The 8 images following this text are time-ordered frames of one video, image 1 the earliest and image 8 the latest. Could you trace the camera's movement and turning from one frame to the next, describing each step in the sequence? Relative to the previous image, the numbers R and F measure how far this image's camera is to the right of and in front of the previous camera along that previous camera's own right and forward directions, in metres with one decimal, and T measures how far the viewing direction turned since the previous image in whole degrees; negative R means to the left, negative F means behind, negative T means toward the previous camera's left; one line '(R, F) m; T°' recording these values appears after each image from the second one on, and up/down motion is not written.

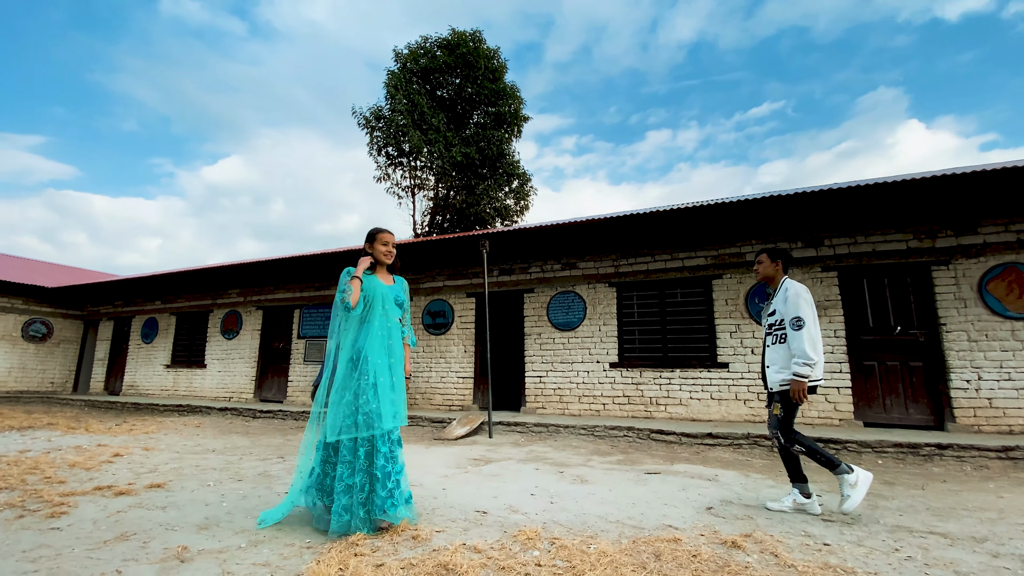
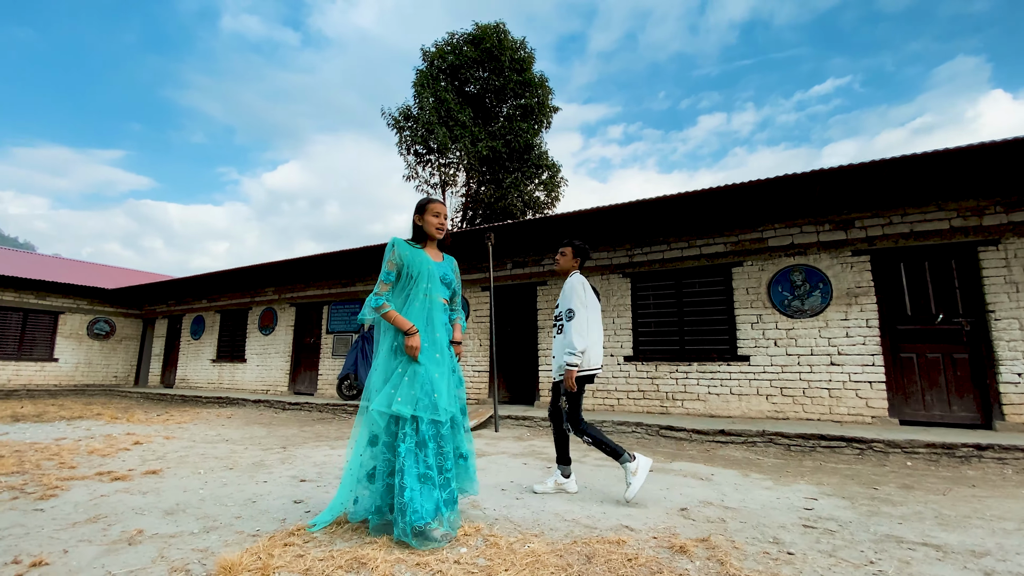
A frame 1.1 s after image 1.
(+0.6, +0.1) m; -6°
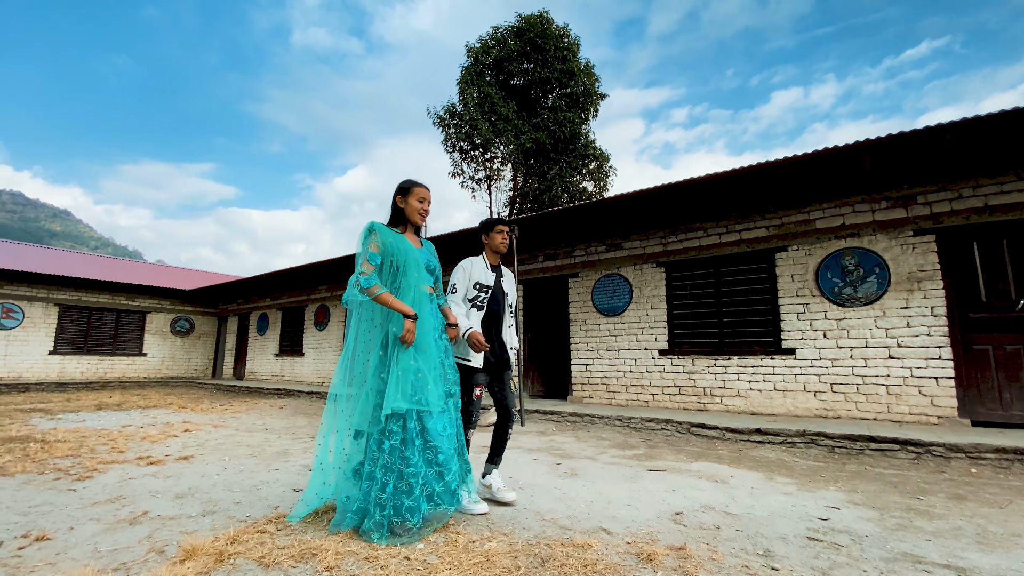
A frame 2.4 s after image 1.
(+0.5, +0.1) m; -8°
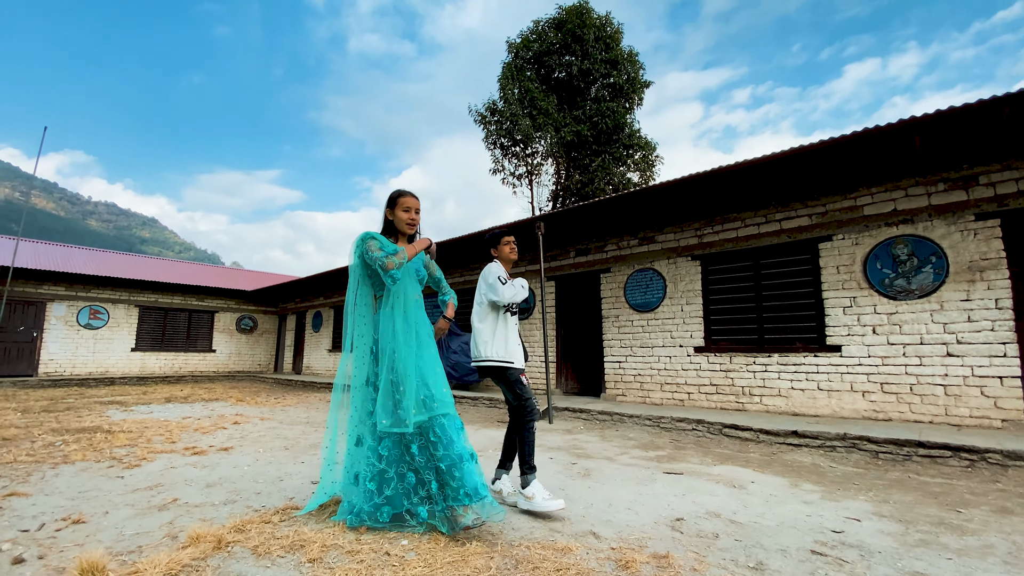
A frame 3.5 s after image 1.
(+0.4, 0.0) m; -7°
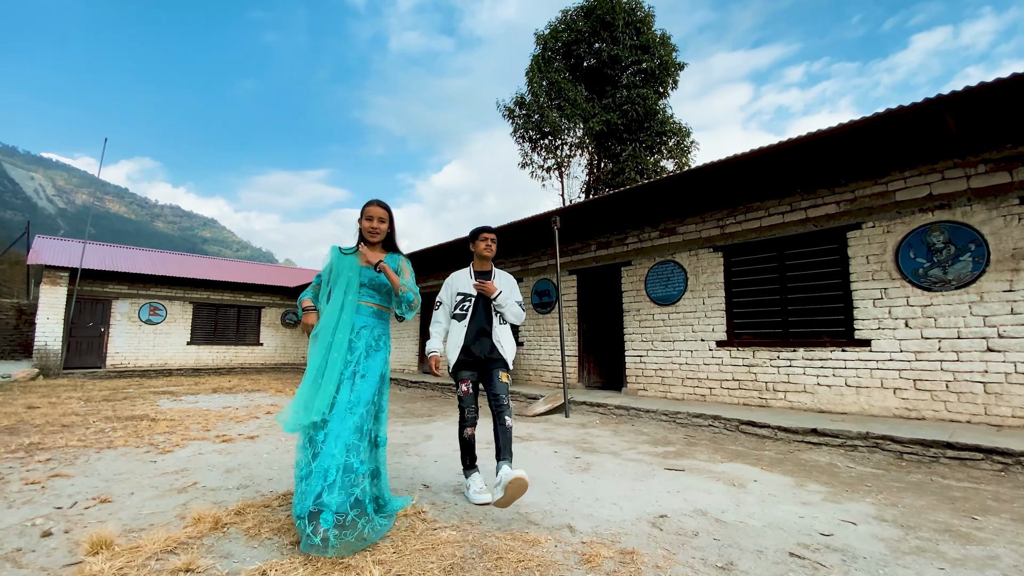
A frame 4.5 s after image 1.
(+0.4, 0.0) m; -5°
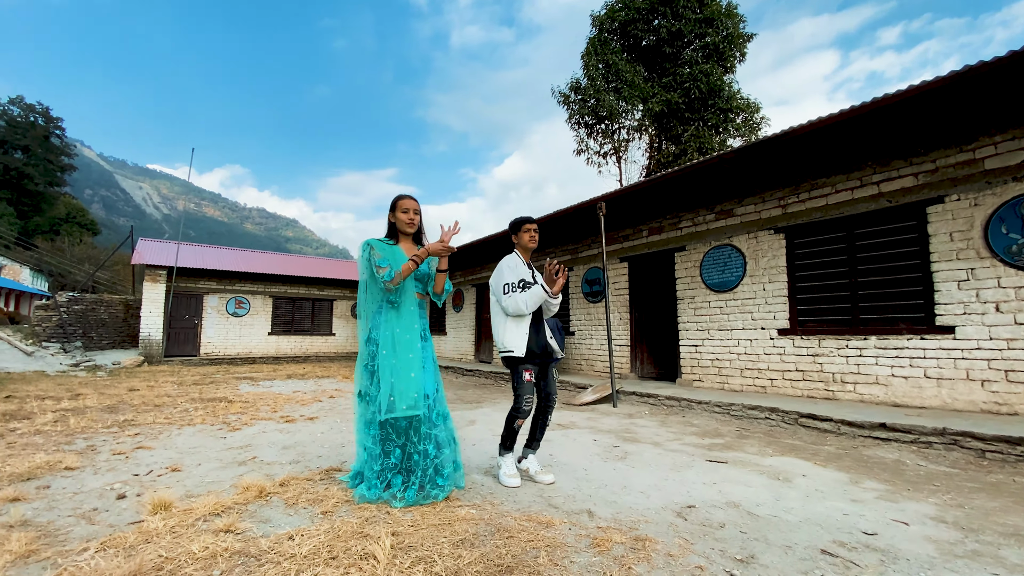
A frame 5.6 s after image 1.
(+0.3, 0.0) m; -8°
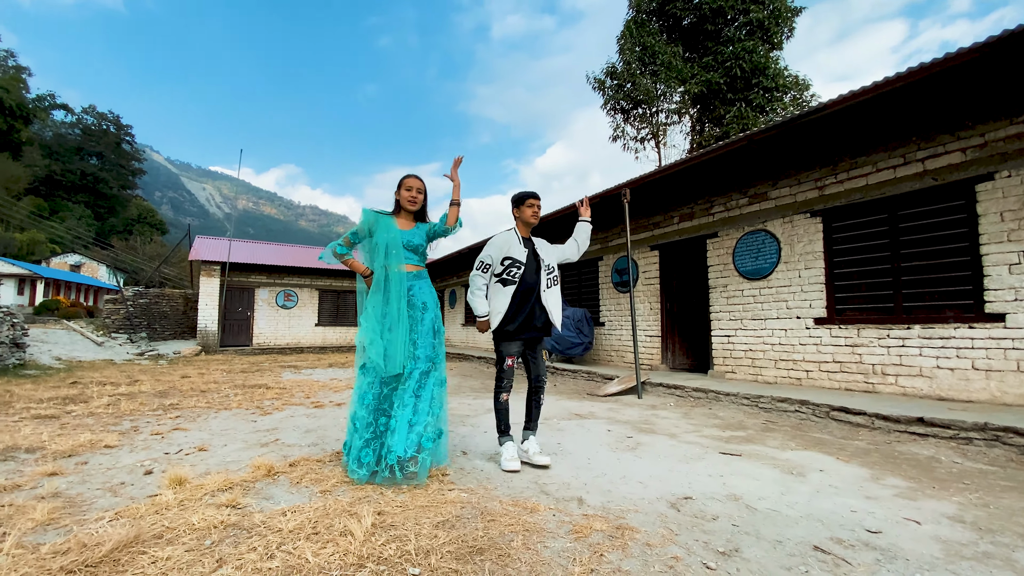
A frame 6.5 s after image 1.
(+0.3, 0.0) m; -6°
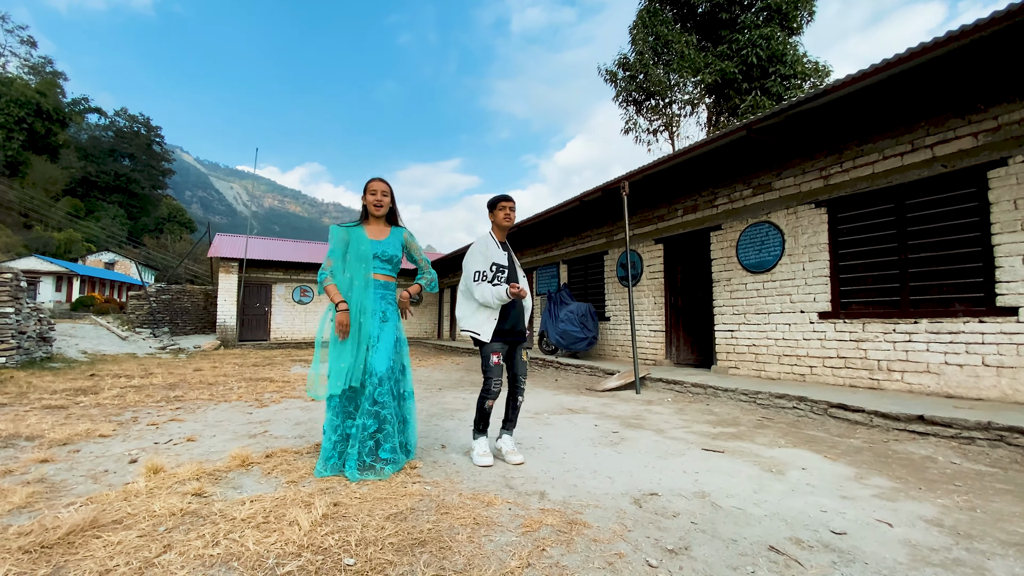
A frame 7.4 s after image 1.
(+0.3, 0.0) m; -3°
